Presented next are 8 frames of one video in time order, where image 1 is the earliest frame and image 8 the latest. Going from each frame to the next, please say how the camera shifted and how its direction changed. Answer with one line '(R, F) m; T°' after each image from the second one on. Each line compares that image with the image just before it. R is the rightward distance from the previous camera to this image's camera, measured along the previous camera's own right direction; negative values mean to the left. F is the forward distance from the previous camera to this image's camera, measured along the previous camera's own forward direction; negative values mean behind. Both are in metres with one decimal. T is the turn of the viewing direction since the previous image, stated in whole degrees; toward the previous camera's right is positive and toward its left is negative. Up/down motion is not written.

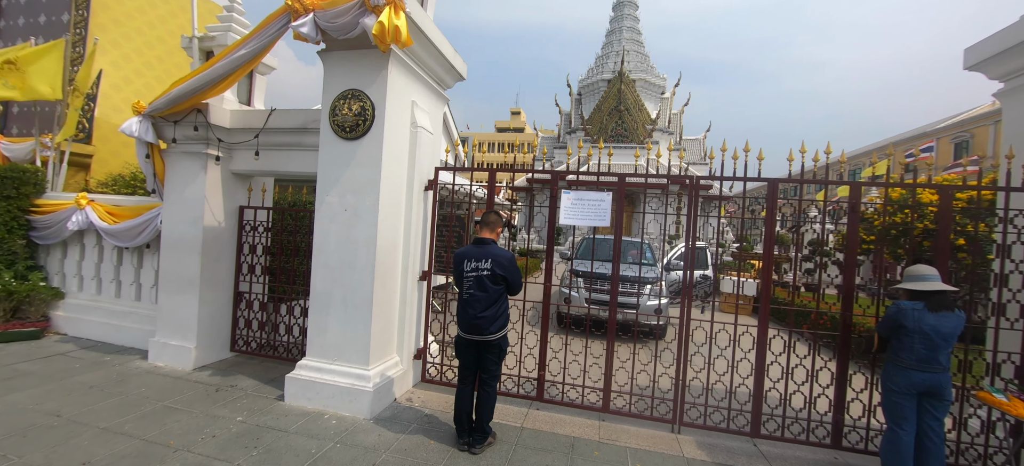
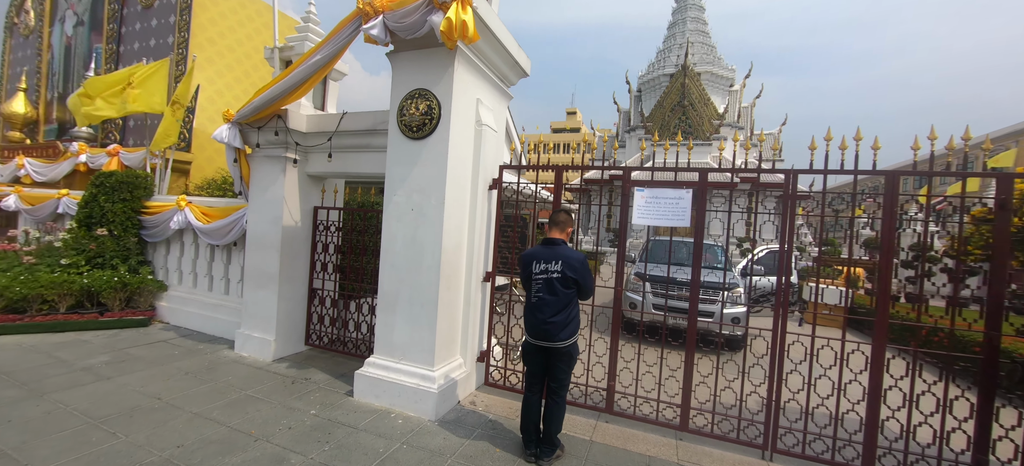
(-0.1, +0.2) m; -8°
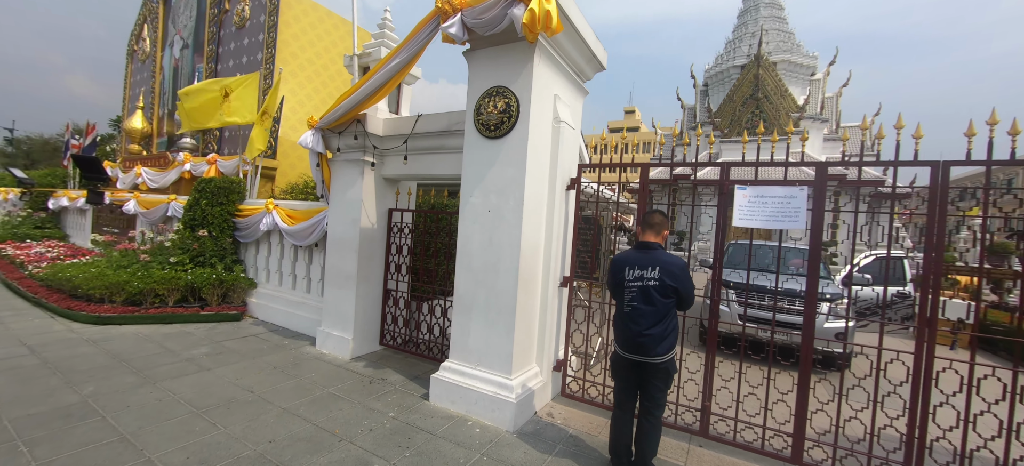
(-0.3, +0.2) m; -8°
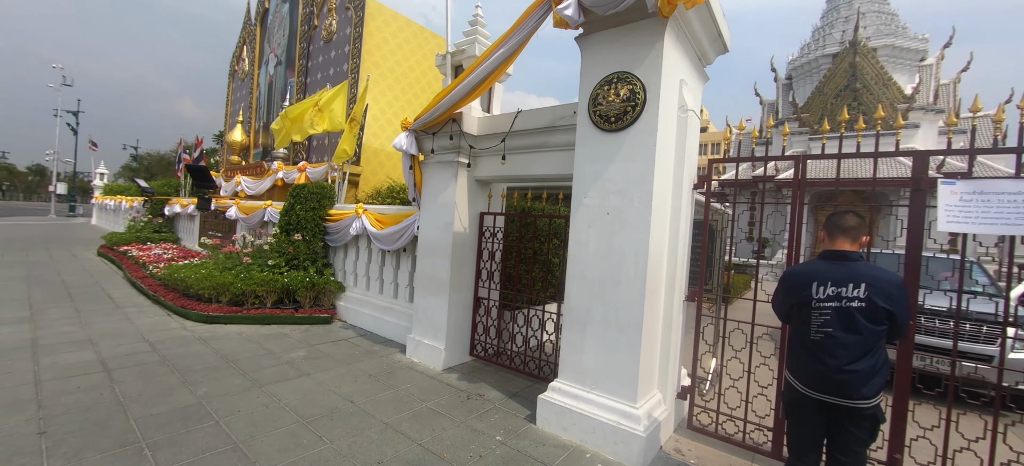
(-0.5, +0.3) m; -8°
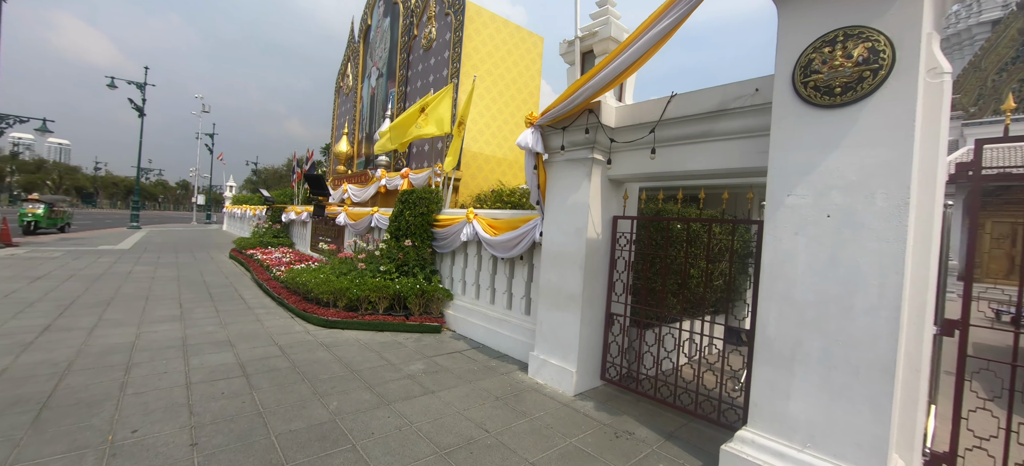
(-0.7, +0.5) m; -10°
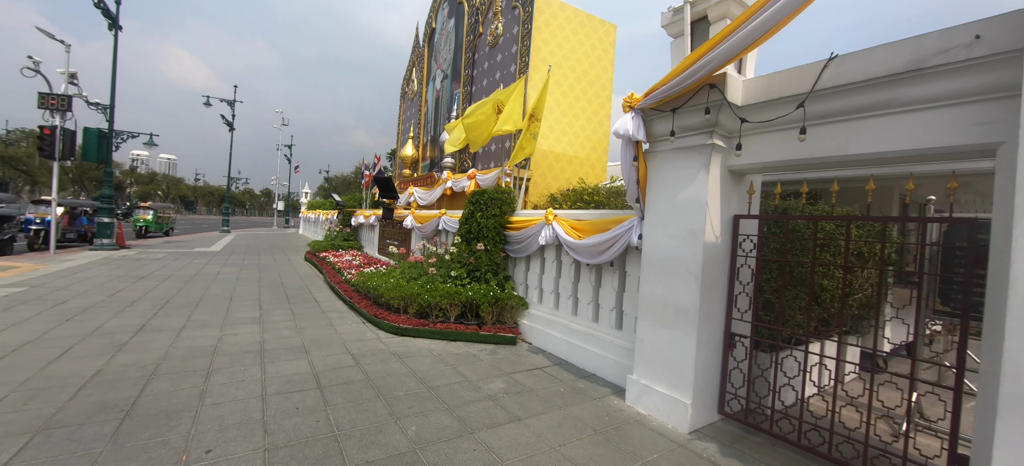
(-0.4, +0.5) m; -8°
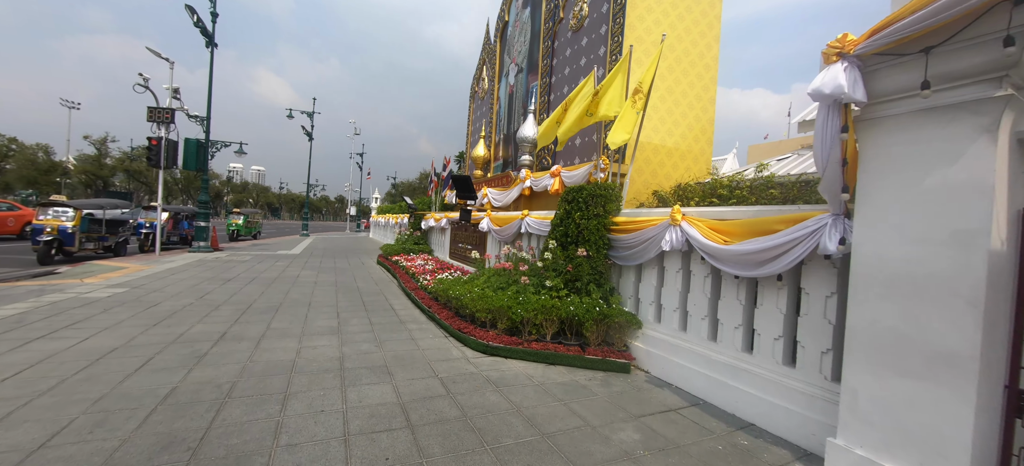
(-0.6, +0.8) m; -8°
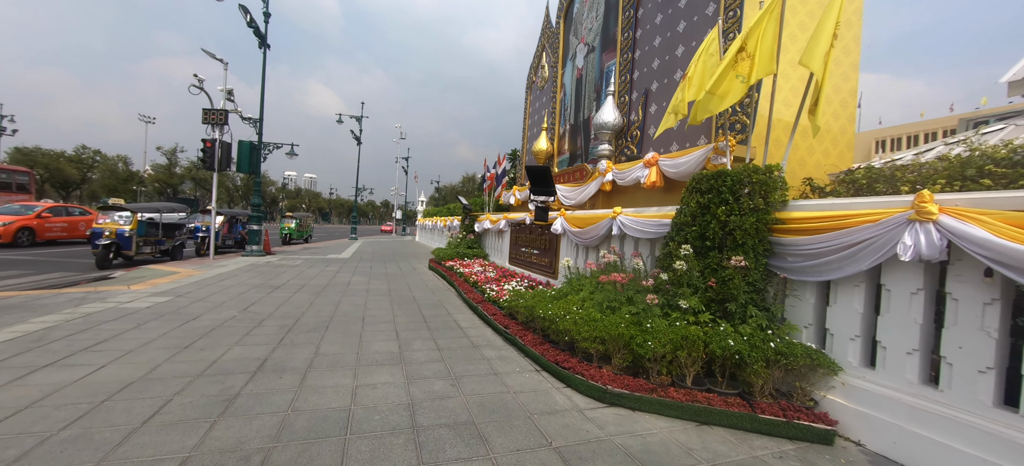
(-0.7, +1.1) m; -6°
